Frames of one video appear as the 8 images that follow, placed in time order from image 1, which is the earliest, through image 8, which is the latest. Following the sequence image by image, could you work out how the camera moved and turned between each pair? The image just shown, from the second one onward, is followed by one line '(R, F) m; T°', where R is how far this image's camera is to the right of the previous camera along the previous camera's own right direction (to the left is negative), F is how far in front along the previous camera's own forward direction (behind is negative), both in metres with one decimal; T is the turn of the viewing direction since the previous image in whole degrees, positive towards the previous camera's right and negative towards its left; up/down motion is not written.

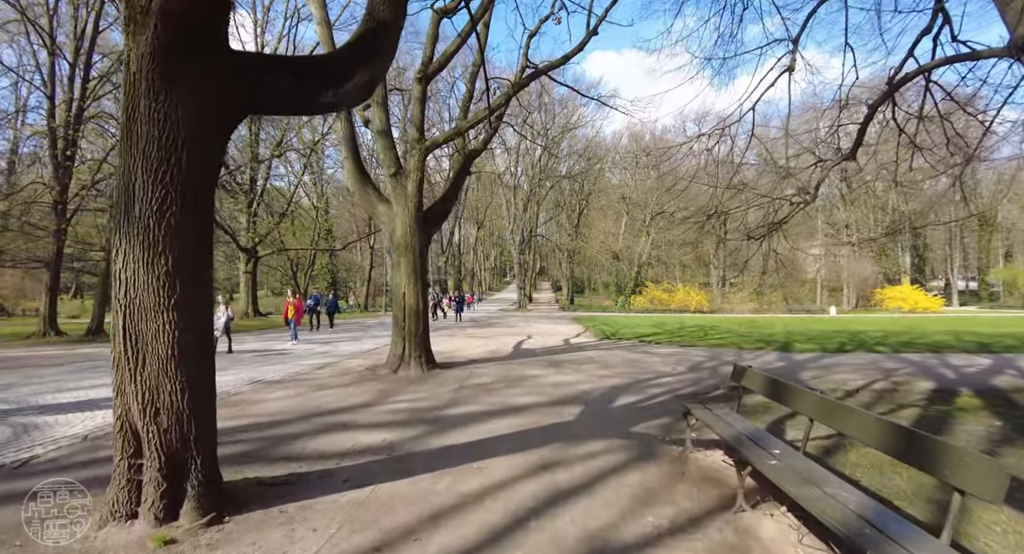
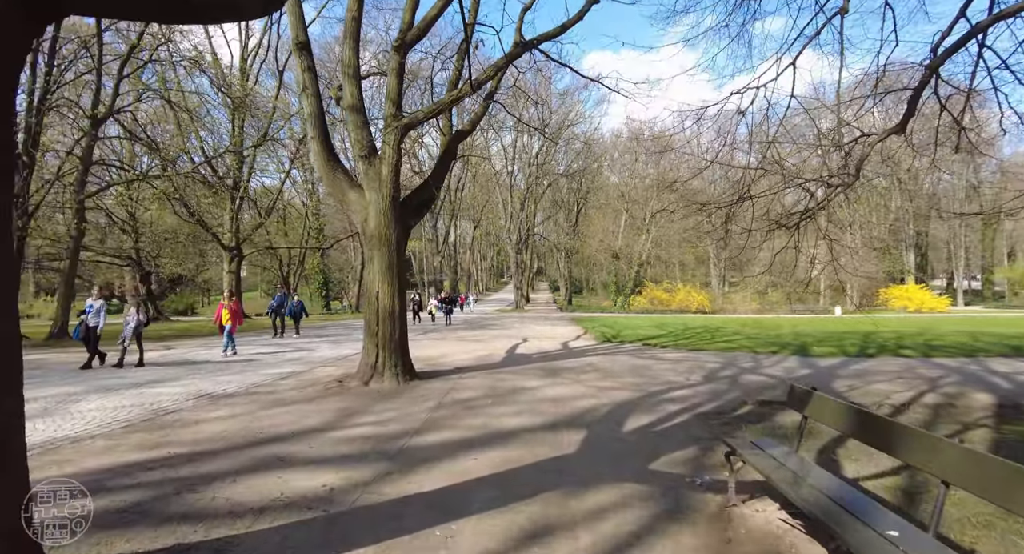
(+0.1, +1.3) m; 0°
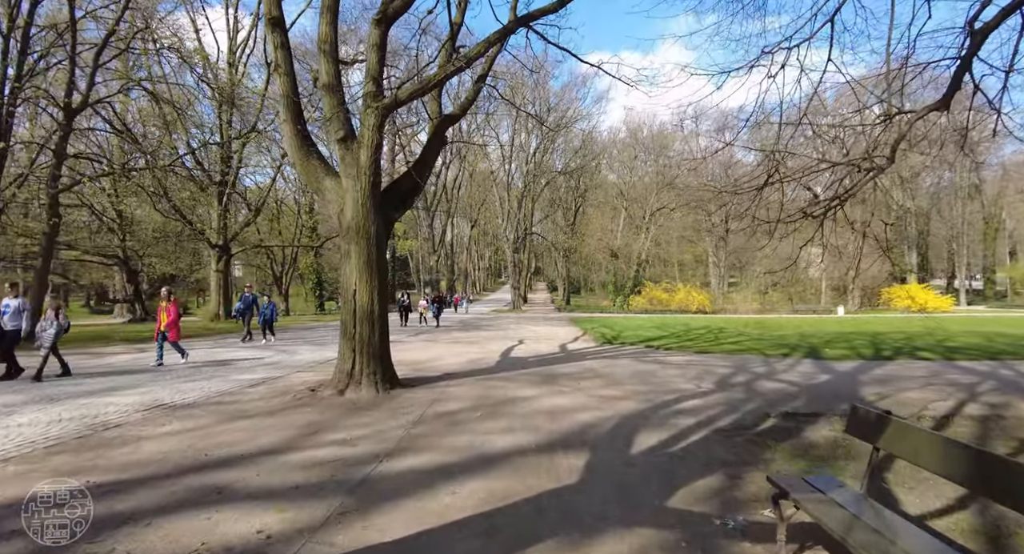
(+0.1, +0.8) m; 0°
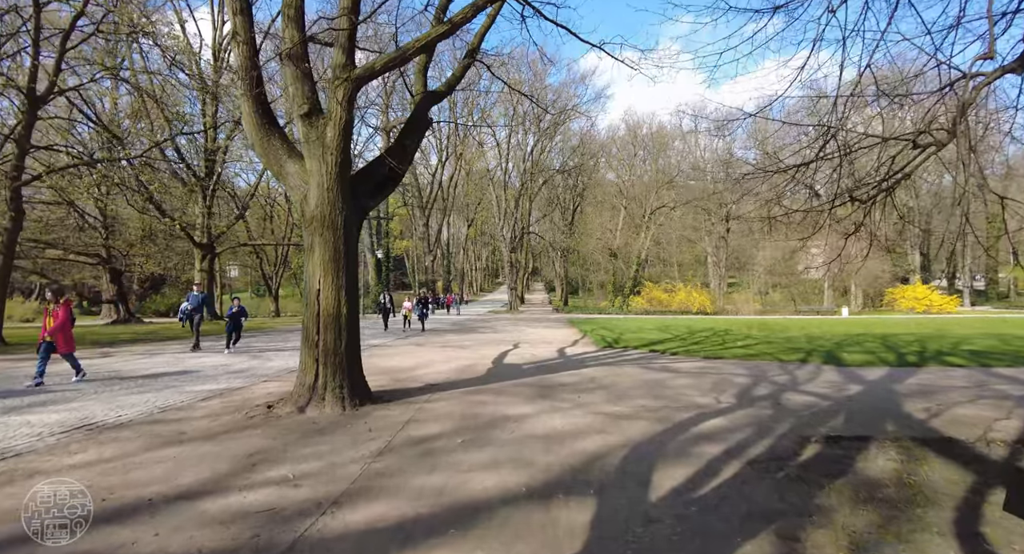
(+0.1, +1.1) m; 0°
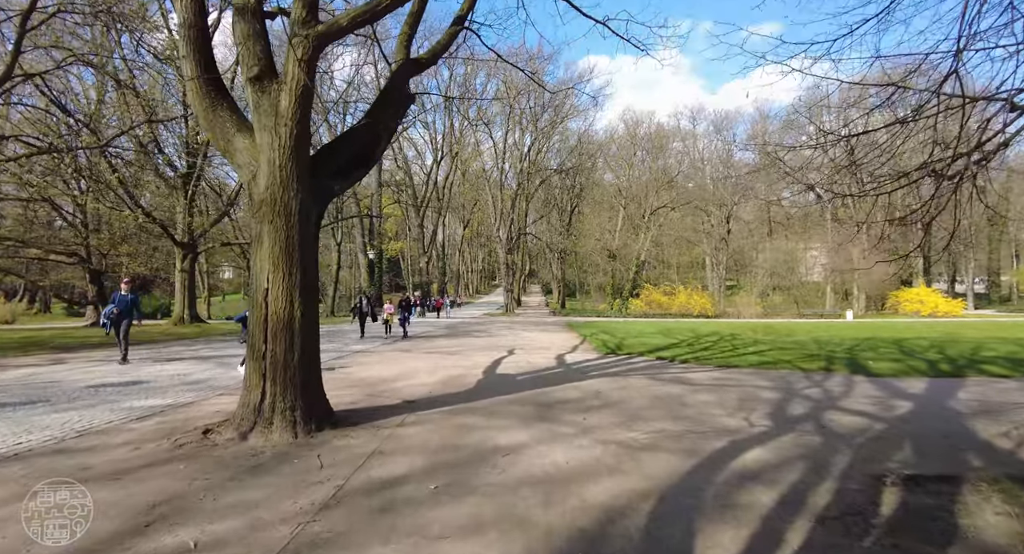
(+0.1, +1.2) m; 0°
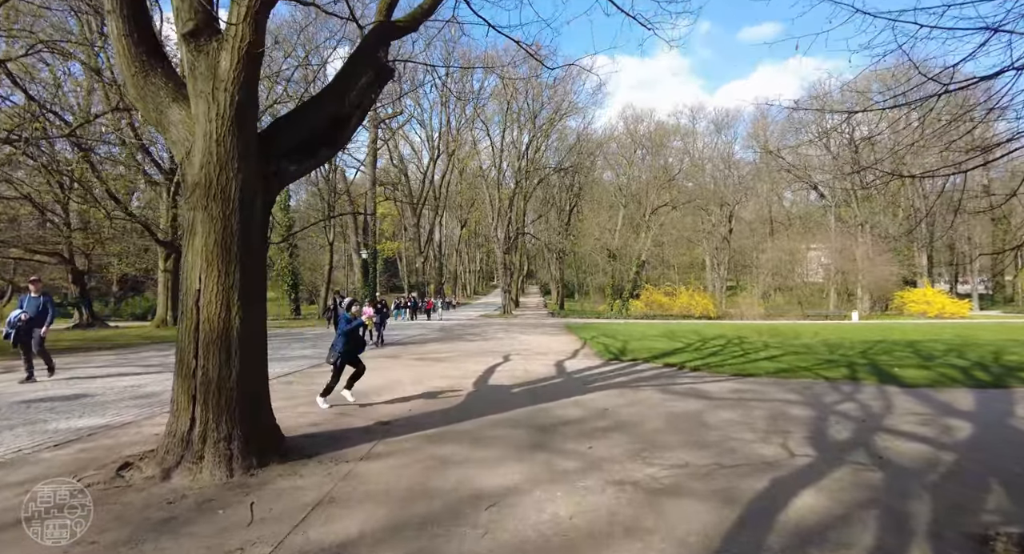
(+0.1, +1.0) m; 0°
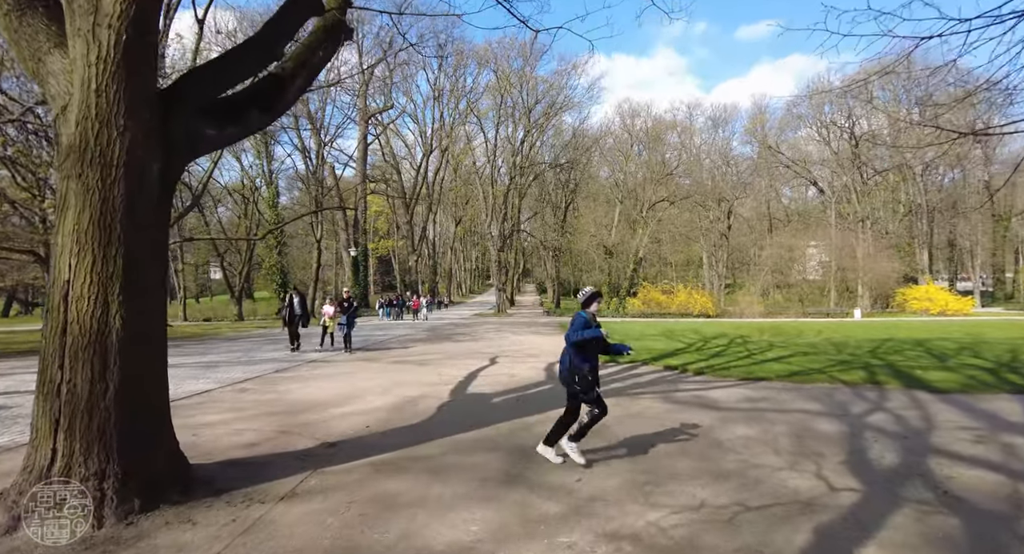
(+0.2, +1.0) m; 0°
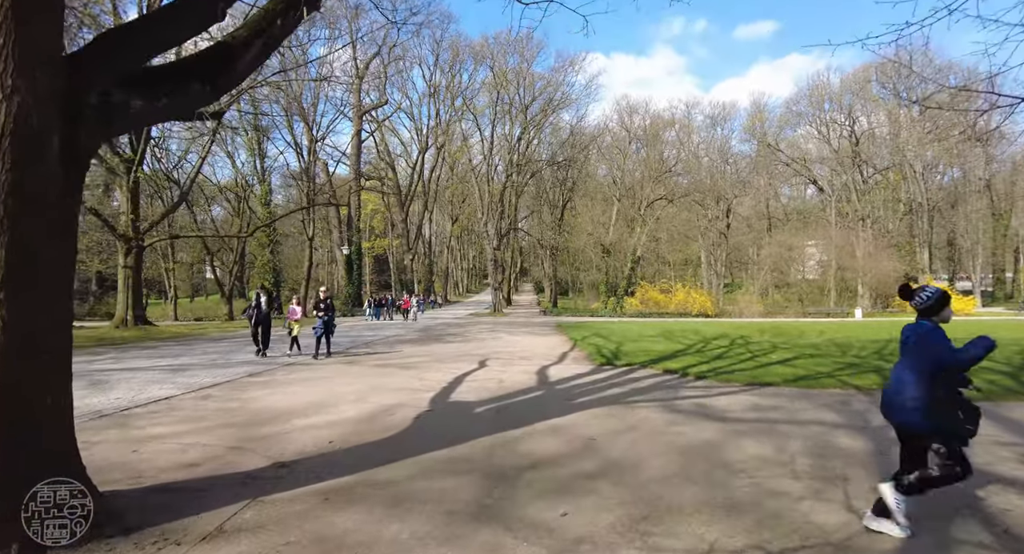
(+0.1, +0.6) m; 0°
